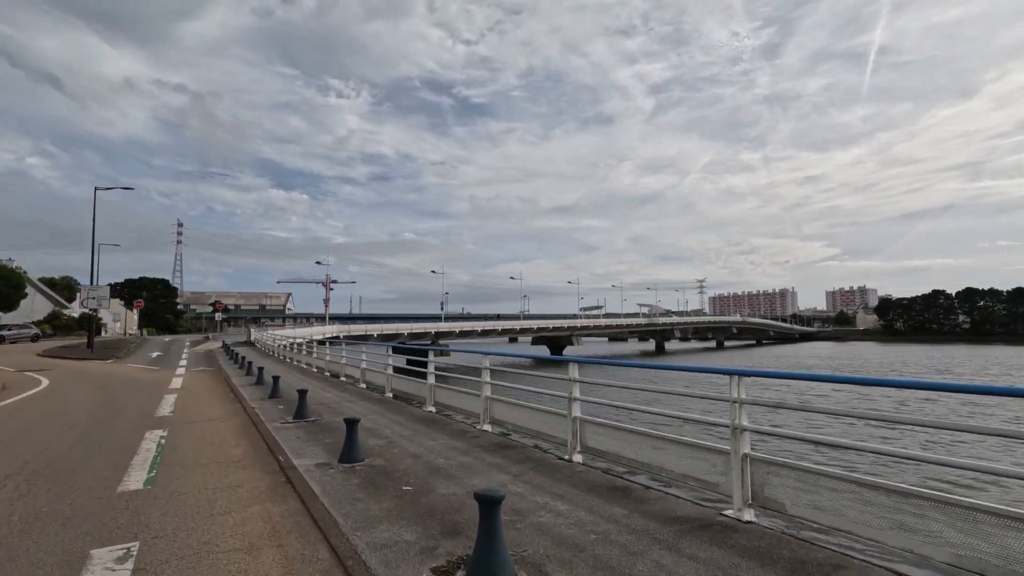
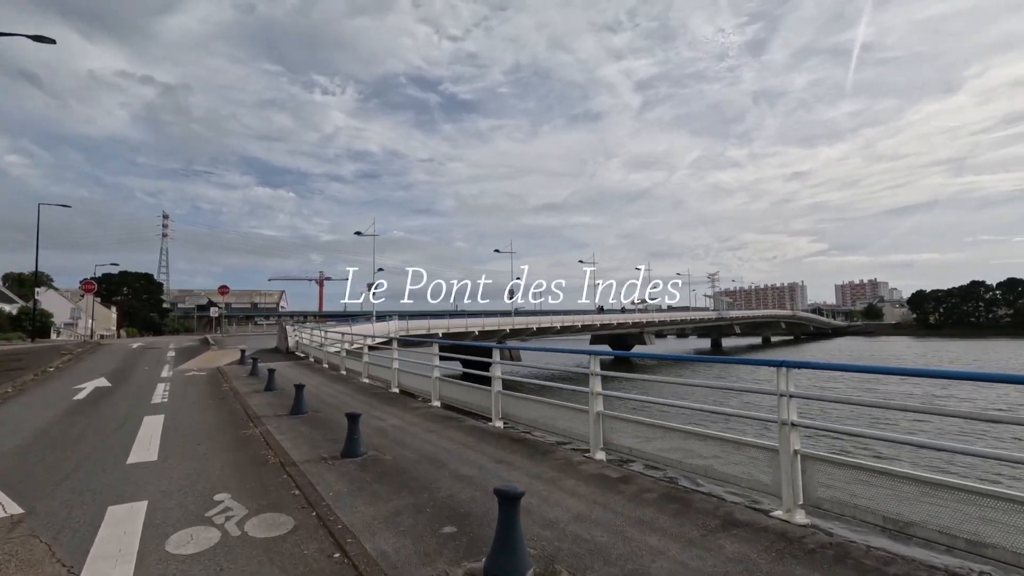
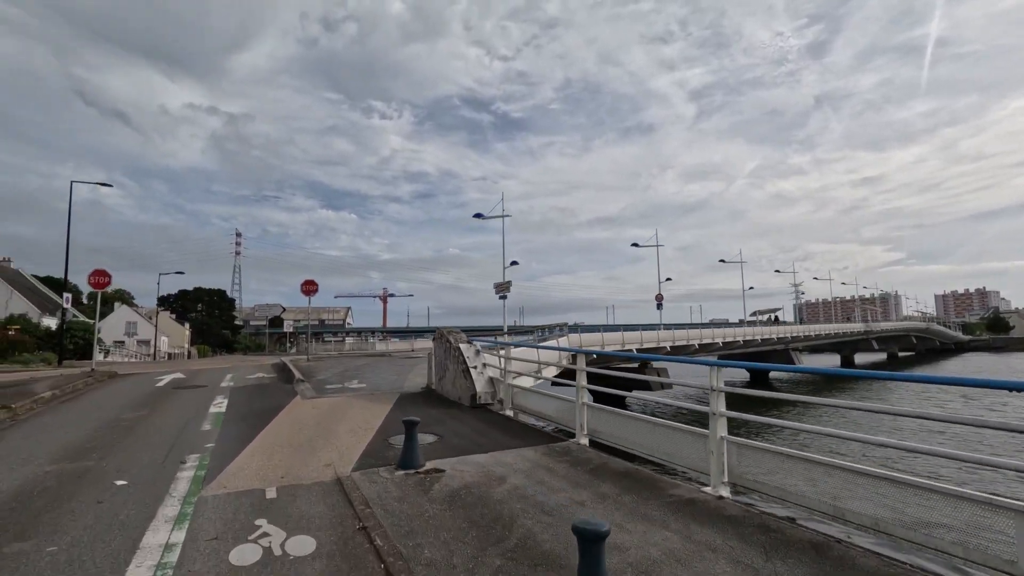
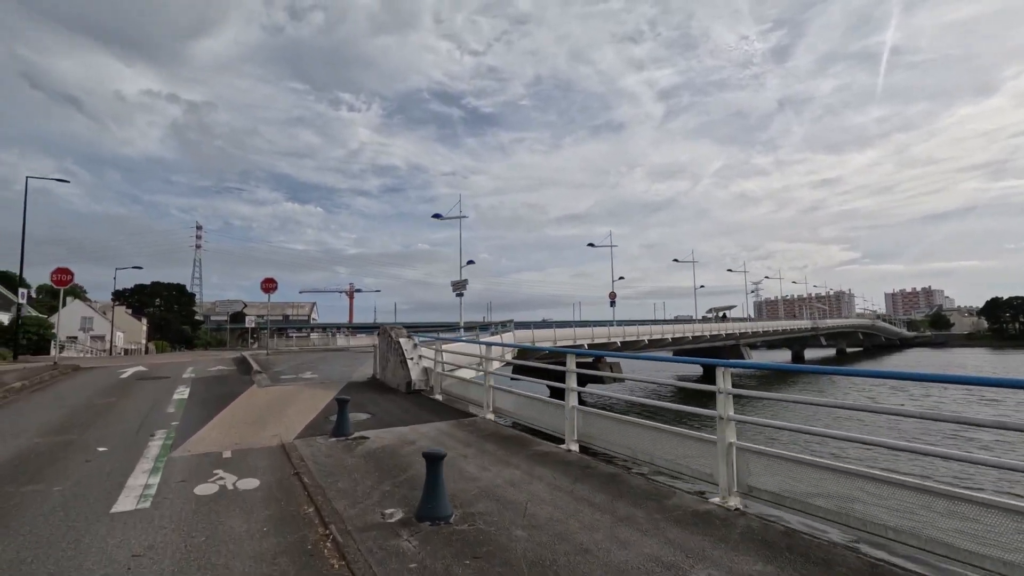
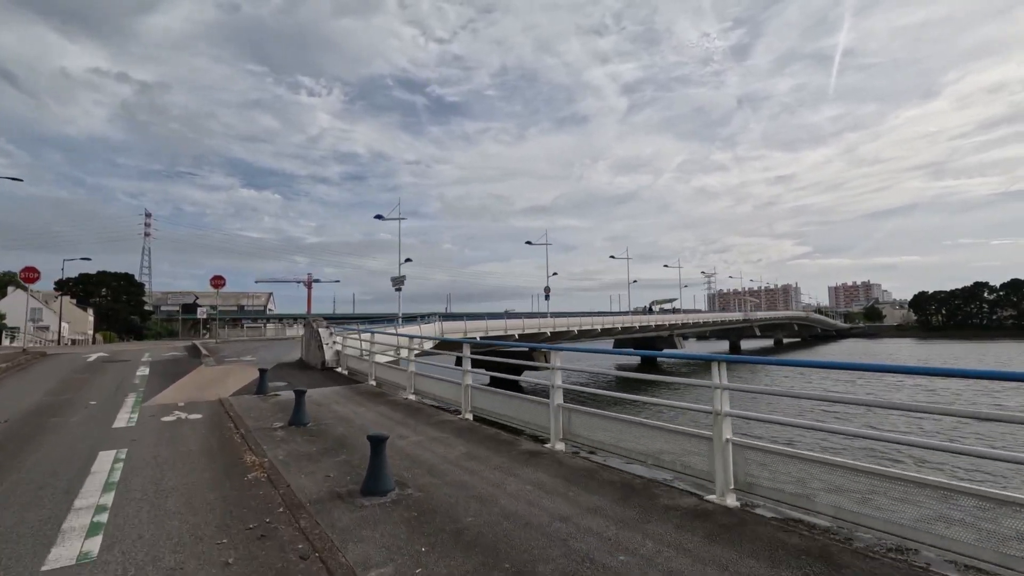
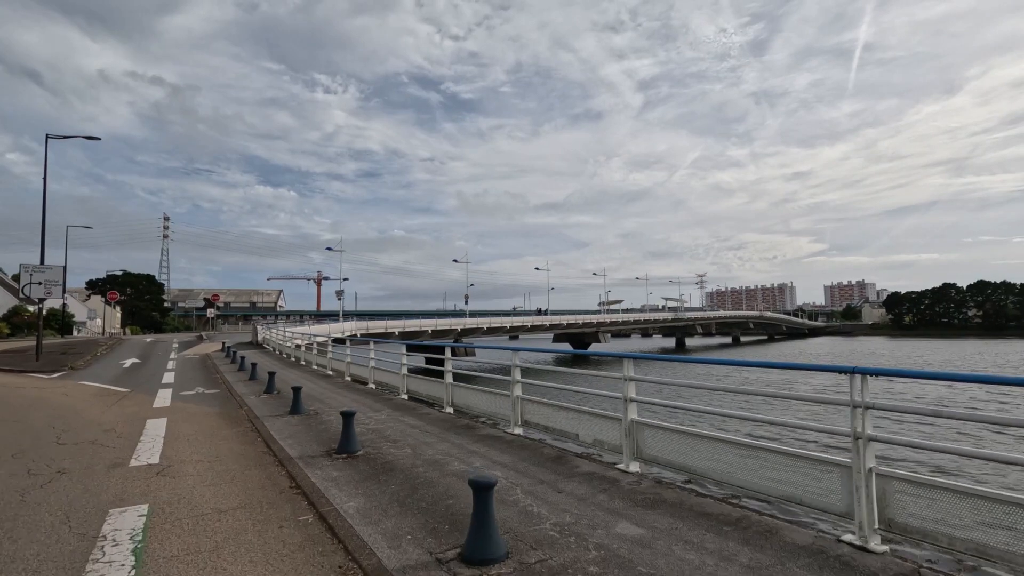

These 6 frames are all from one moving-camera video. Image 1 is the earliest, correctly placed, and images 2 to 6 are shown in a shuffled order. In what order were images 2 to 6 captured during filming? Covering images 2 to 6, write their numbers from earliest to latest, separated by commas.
6, 2, 5, 4, 3
